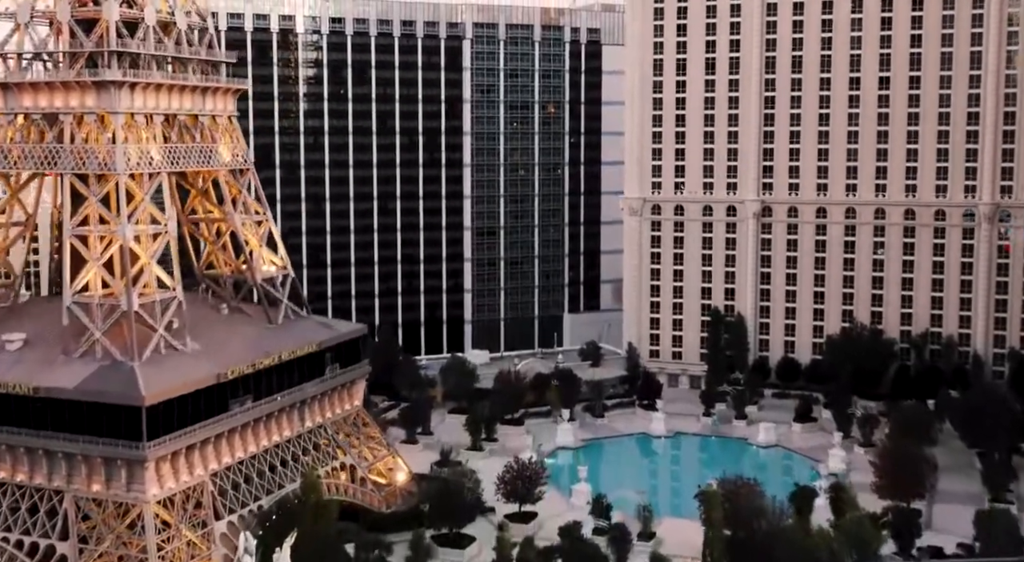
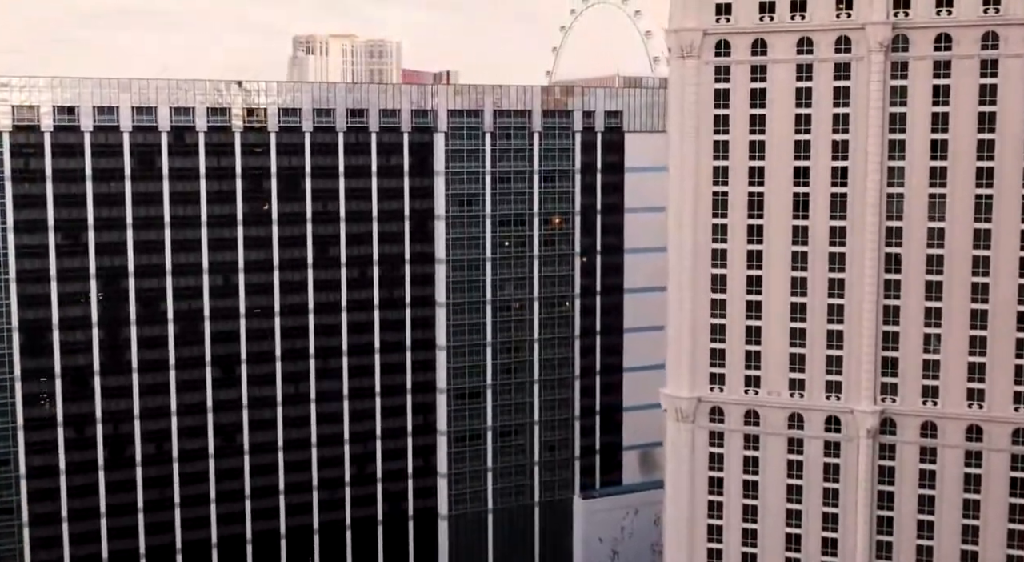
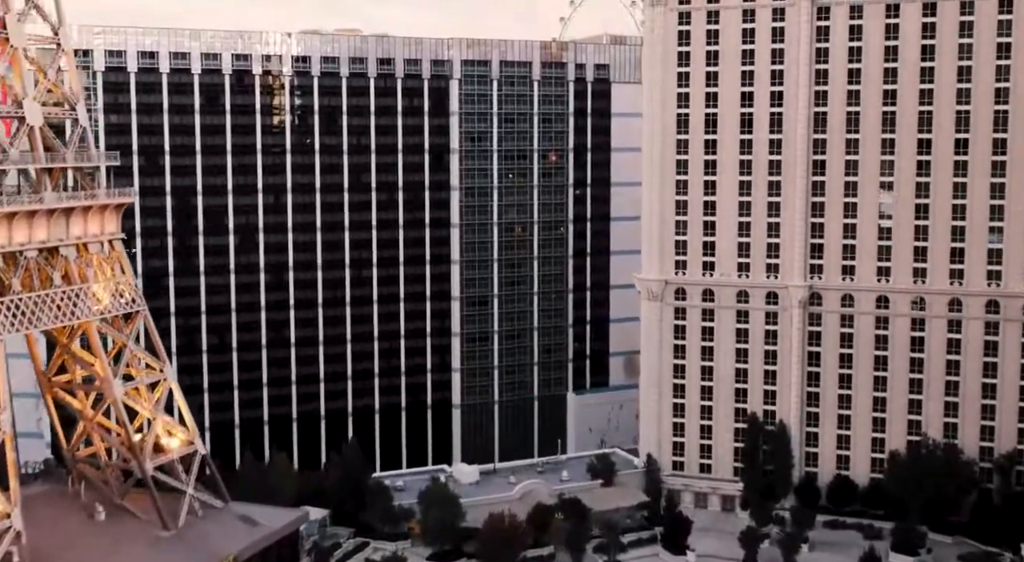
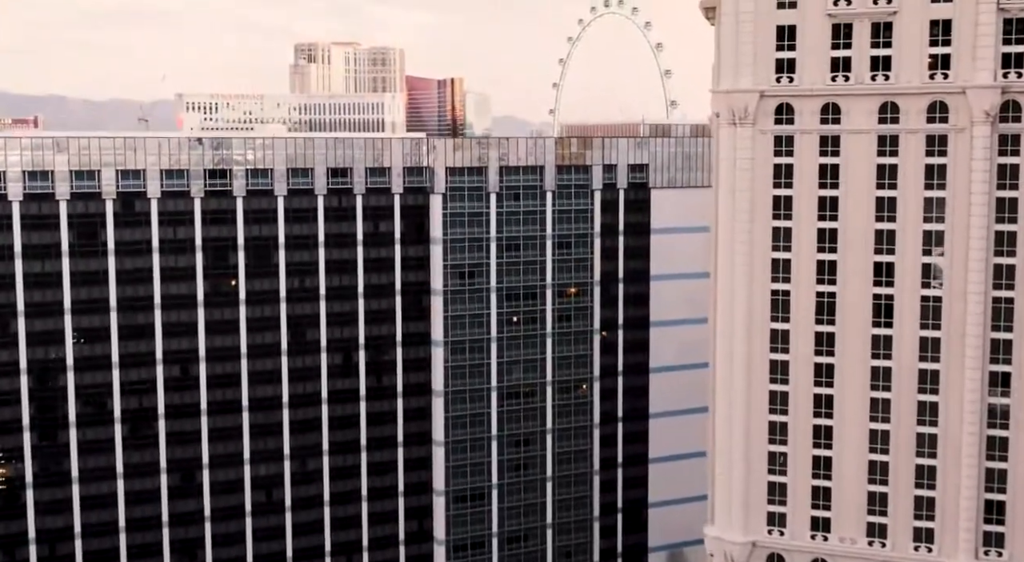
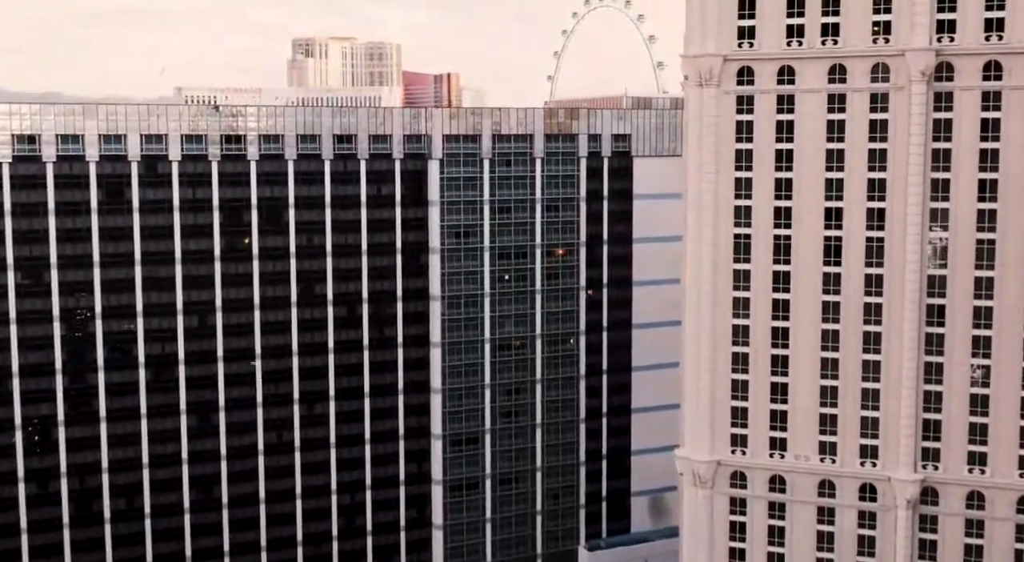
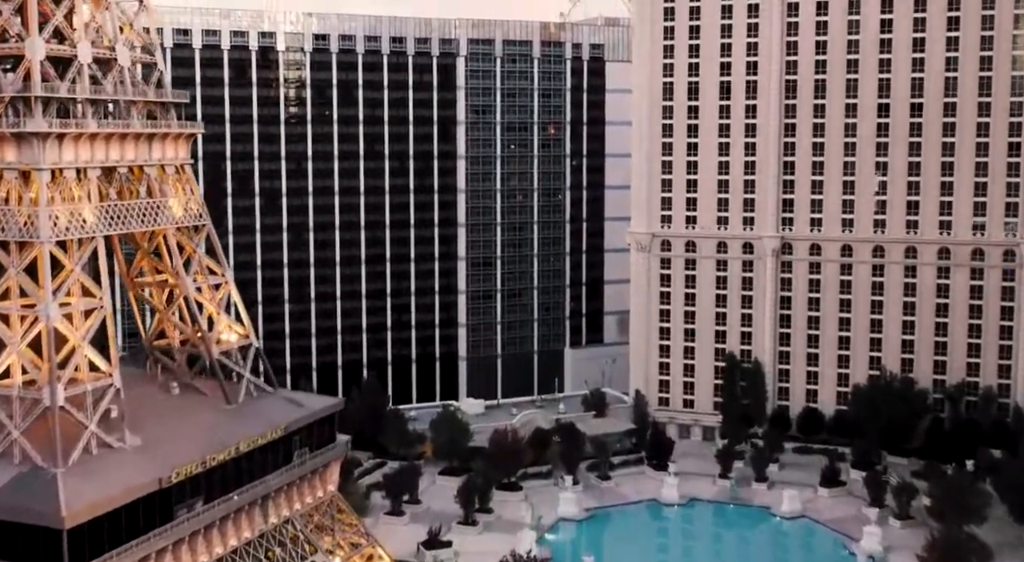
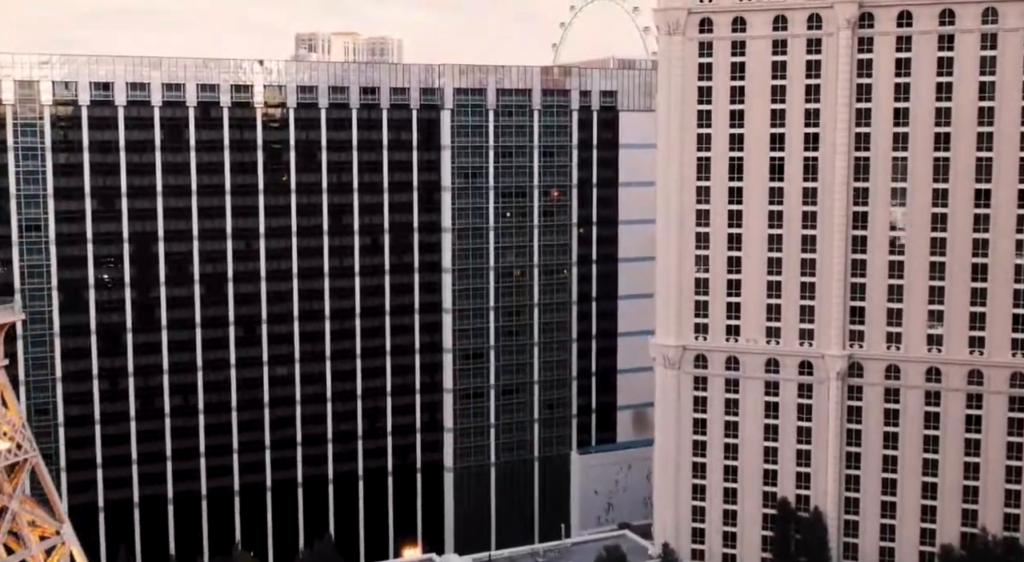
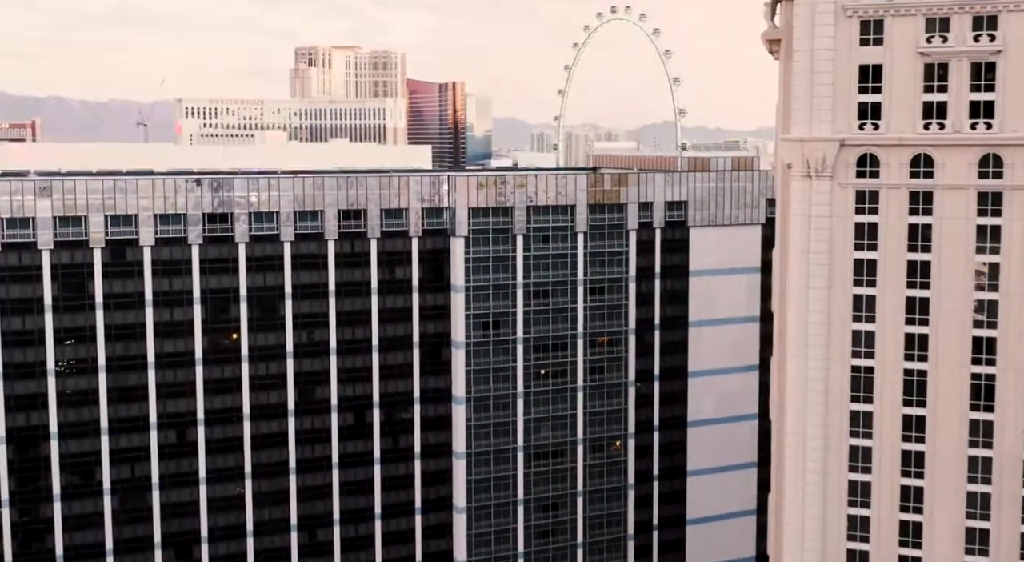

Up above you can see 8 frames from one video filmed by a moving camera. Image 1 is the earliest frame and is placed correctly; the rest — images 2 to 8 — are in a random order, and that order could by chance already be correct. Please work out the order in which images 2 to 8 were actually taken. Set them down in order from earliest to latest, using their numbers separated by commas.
6, 3, 7, 2, 5, 4, 8
